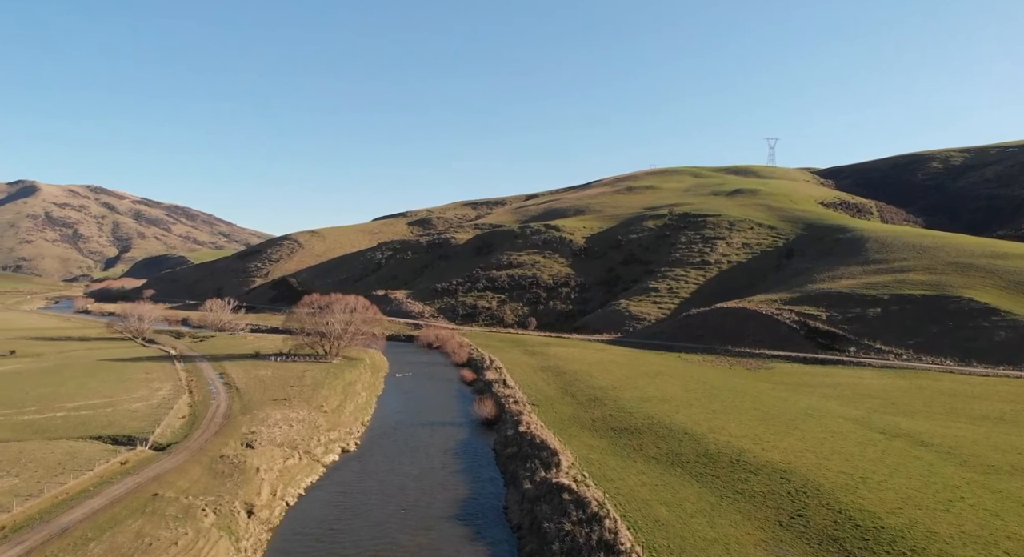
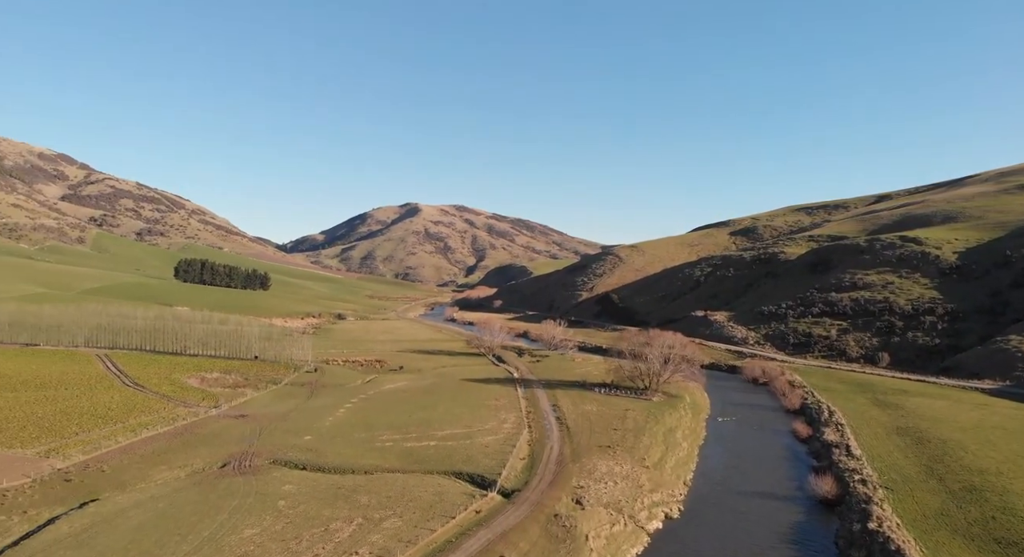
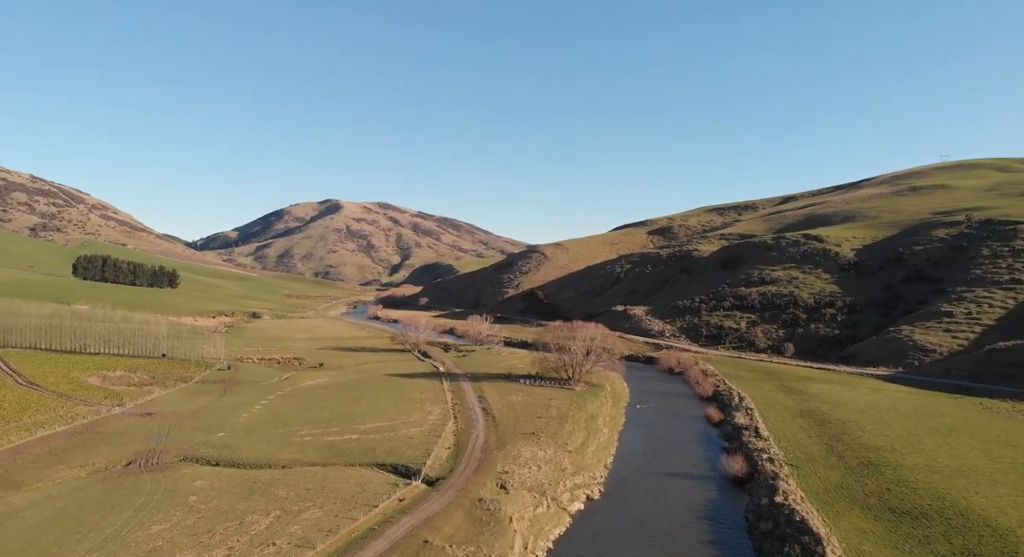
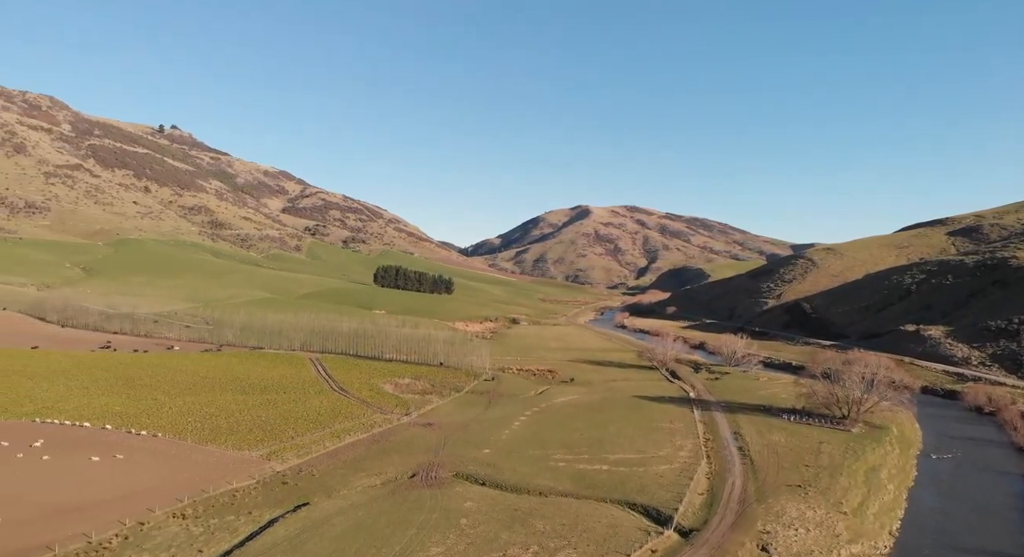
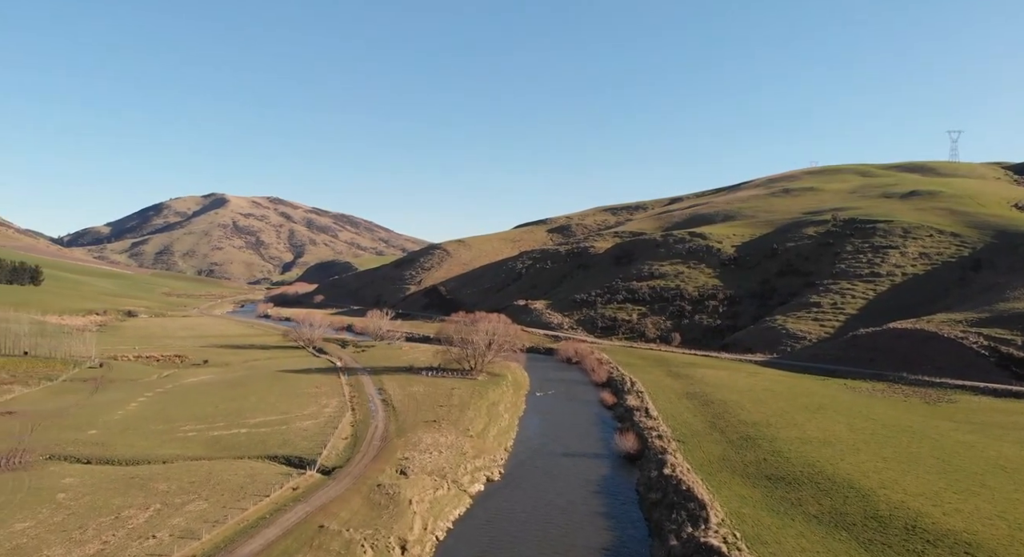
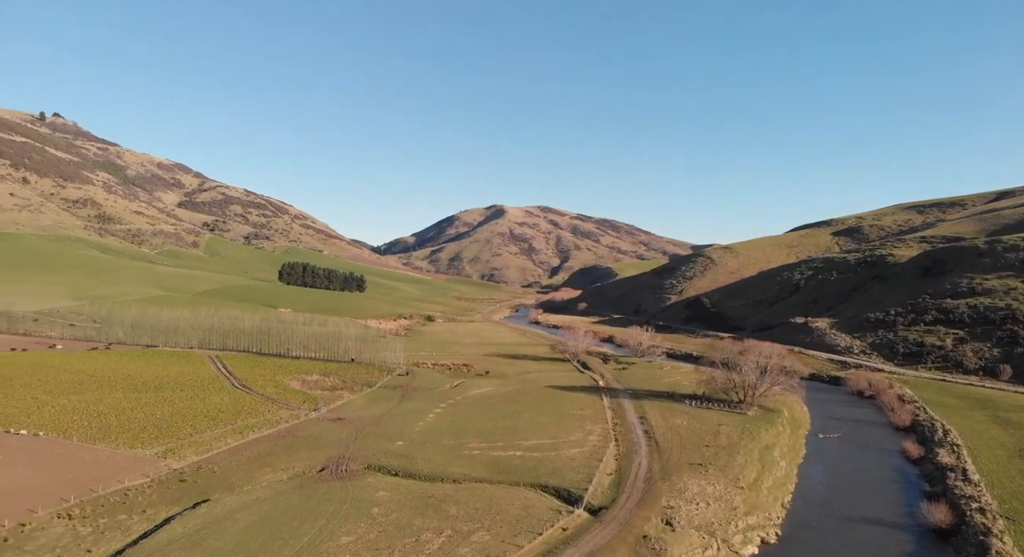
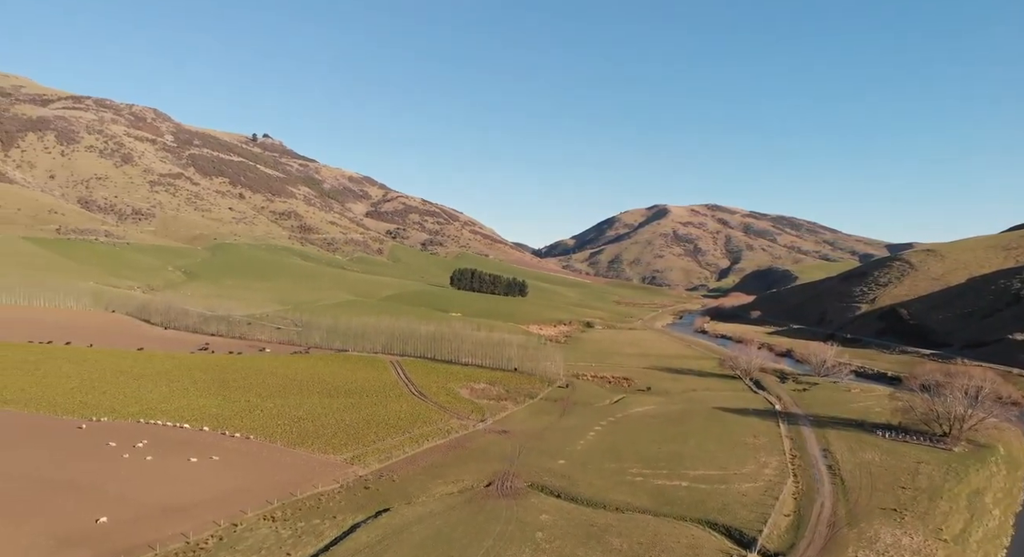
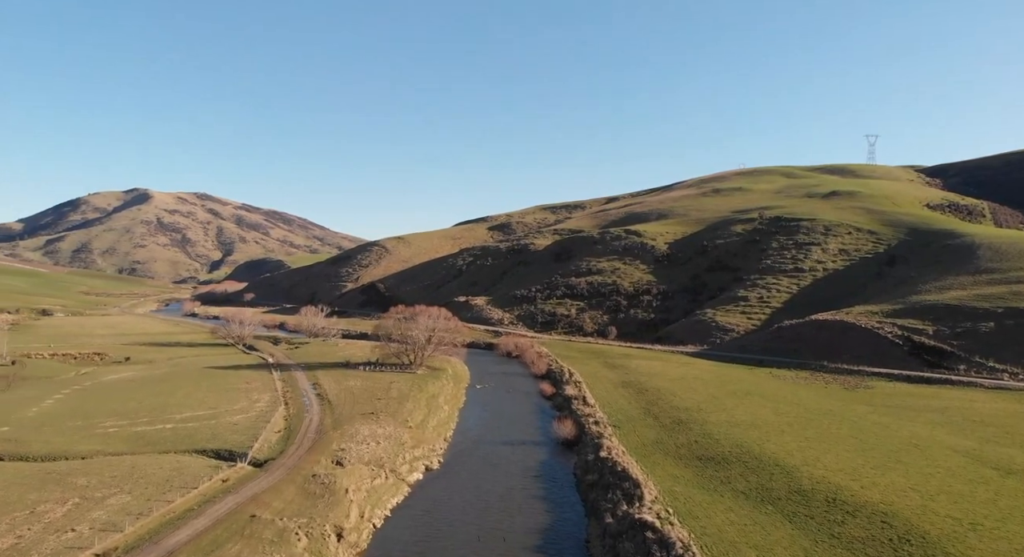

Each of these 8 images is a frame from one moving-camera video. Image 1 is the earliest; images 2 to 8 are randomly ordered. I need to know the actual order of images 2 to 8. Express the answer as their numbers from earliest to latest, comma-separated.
8, 5, 3, 2, 6, 4, 7
